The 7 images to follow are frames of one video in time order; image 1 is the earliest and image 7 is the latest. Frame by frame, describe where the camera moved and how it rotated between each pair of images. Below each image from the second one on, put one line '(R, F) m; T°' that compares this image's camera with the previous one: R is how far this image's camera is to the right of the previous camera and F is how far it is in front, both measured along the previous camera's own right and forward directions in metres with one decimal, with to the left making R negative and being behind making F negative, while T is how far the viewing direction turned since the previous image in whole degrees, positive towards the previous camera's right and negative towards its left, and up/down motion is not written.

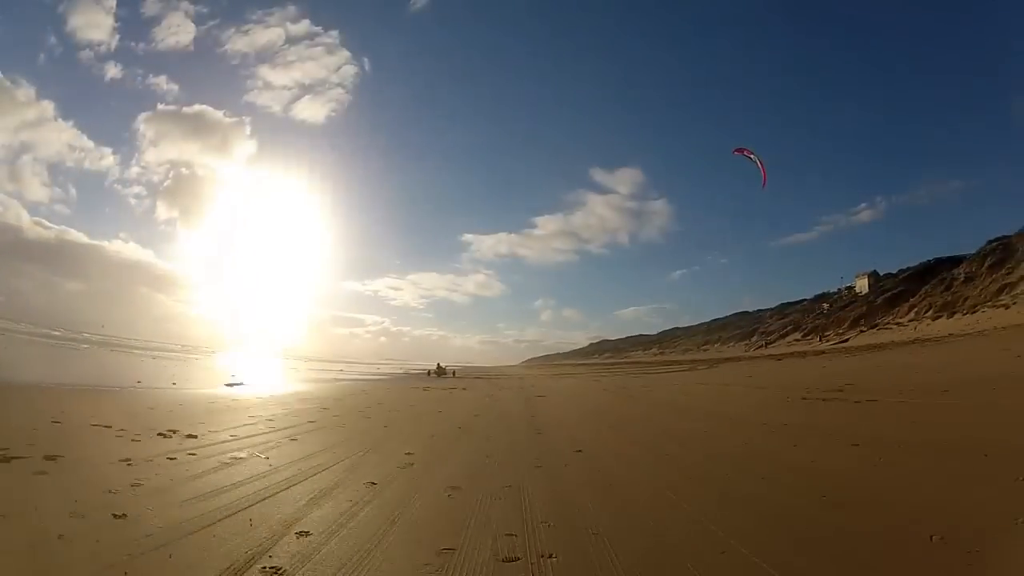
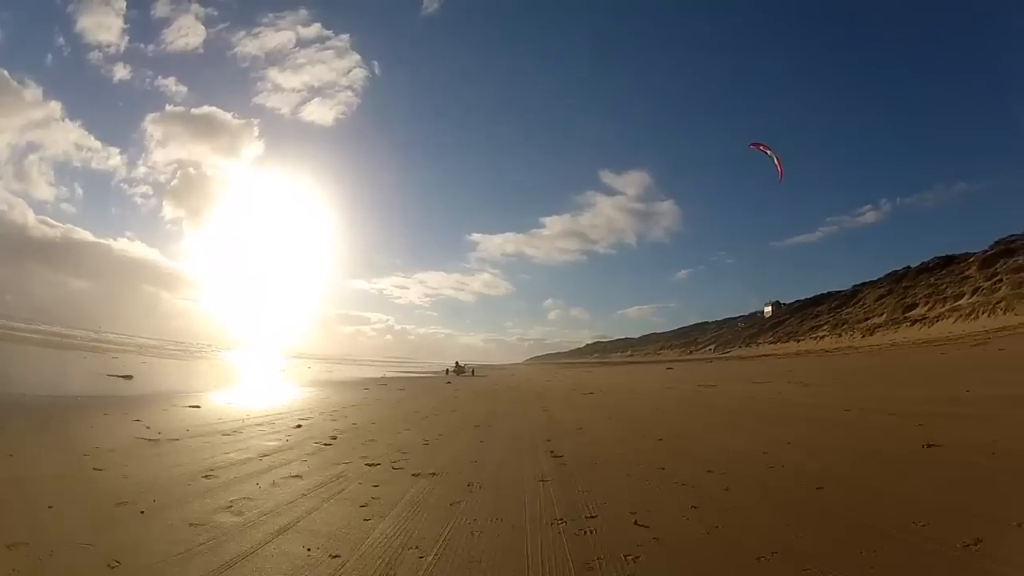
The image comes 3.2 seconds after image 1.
(+0.1, +0.3) m; -1°
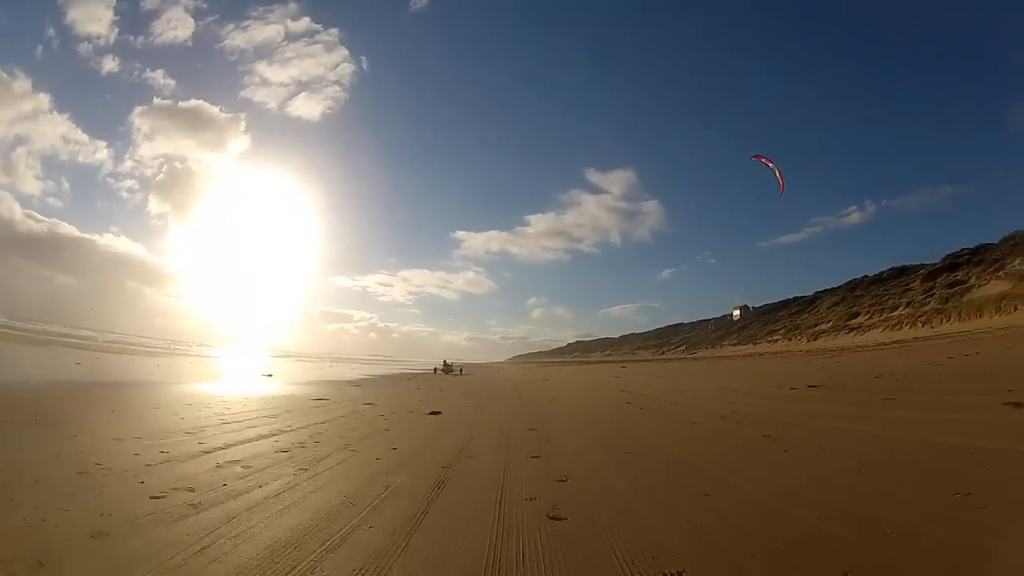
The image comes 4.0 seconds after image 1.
(+0.1, -1.2) m; +2°
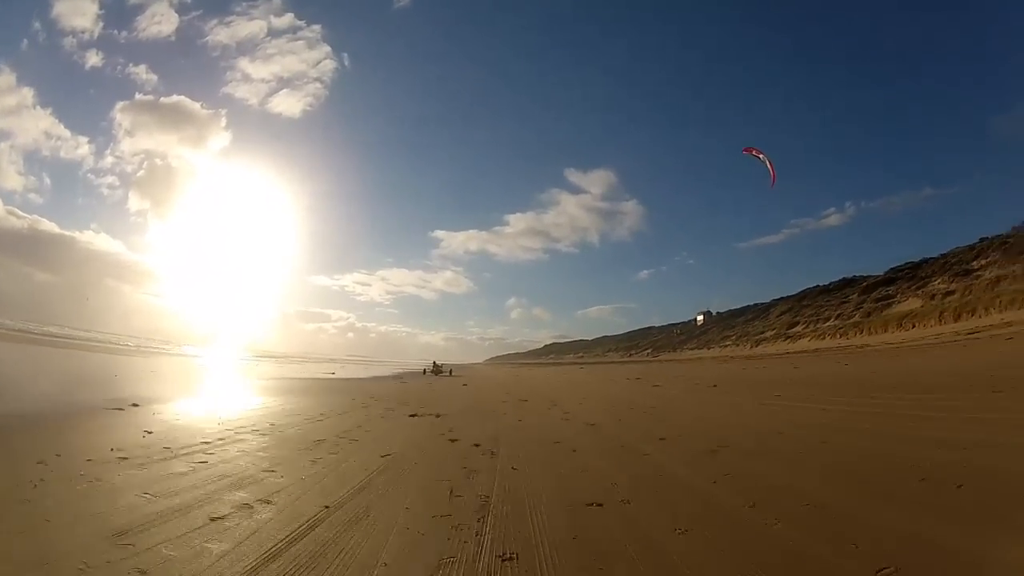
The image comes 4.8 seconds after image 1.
(0.0, -1.6) m; +2°
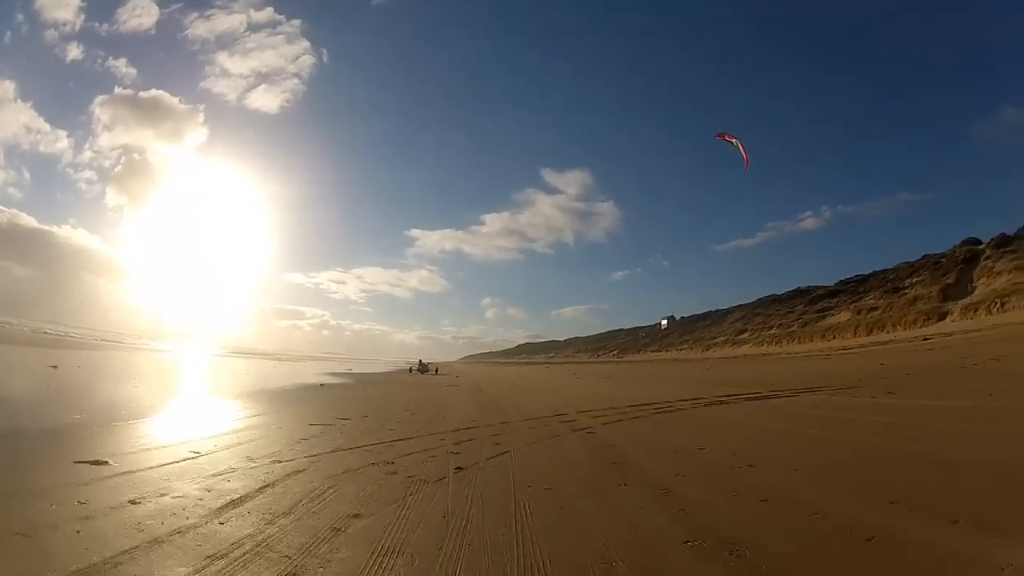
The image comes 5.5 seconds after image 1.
(-0.1, -1.7) m; +2°
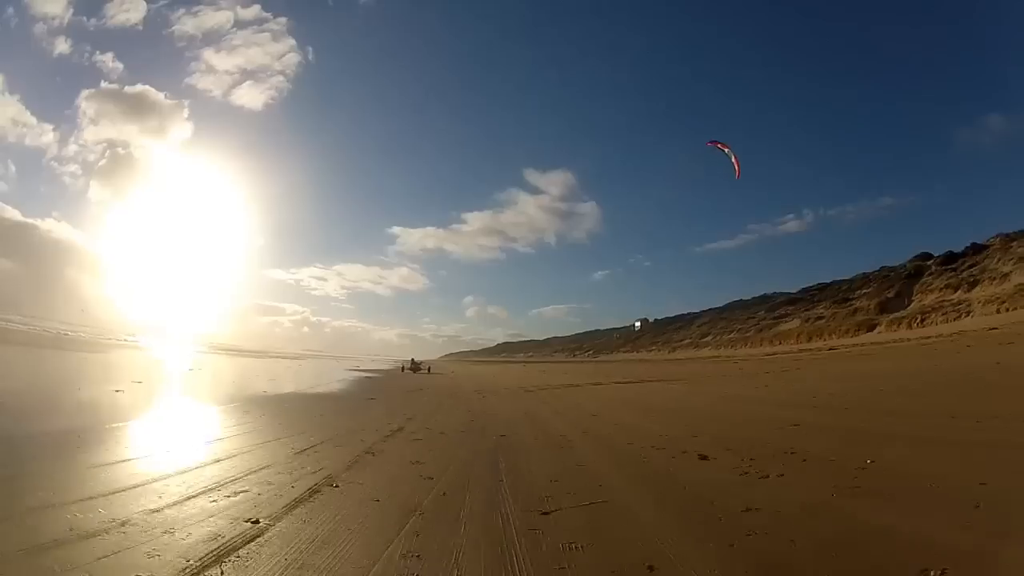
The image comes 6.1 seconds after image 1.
(-0.1, -1.5) m; +2°
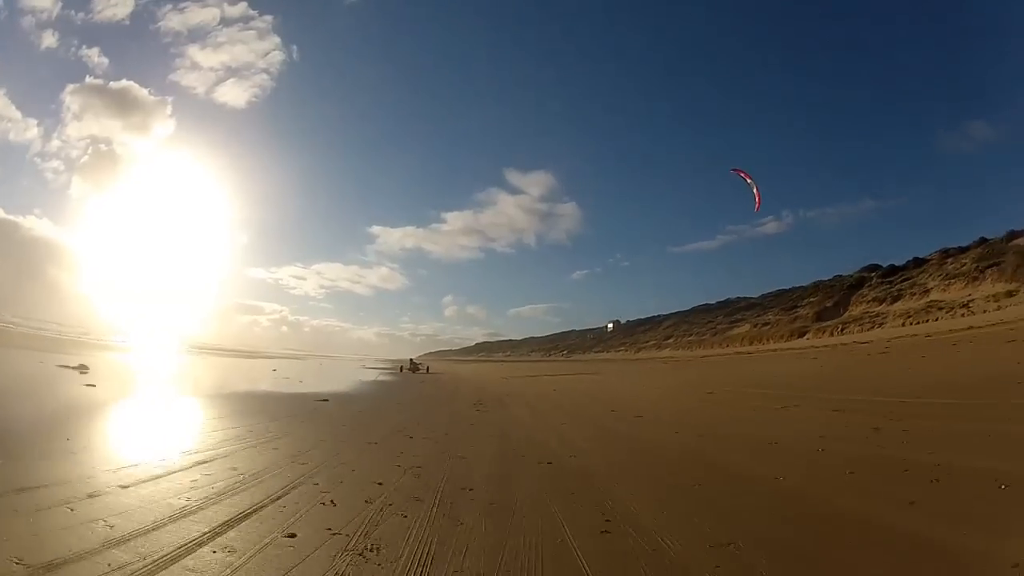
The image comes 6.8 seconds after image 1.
(0.0, -1.7) m; +2°
